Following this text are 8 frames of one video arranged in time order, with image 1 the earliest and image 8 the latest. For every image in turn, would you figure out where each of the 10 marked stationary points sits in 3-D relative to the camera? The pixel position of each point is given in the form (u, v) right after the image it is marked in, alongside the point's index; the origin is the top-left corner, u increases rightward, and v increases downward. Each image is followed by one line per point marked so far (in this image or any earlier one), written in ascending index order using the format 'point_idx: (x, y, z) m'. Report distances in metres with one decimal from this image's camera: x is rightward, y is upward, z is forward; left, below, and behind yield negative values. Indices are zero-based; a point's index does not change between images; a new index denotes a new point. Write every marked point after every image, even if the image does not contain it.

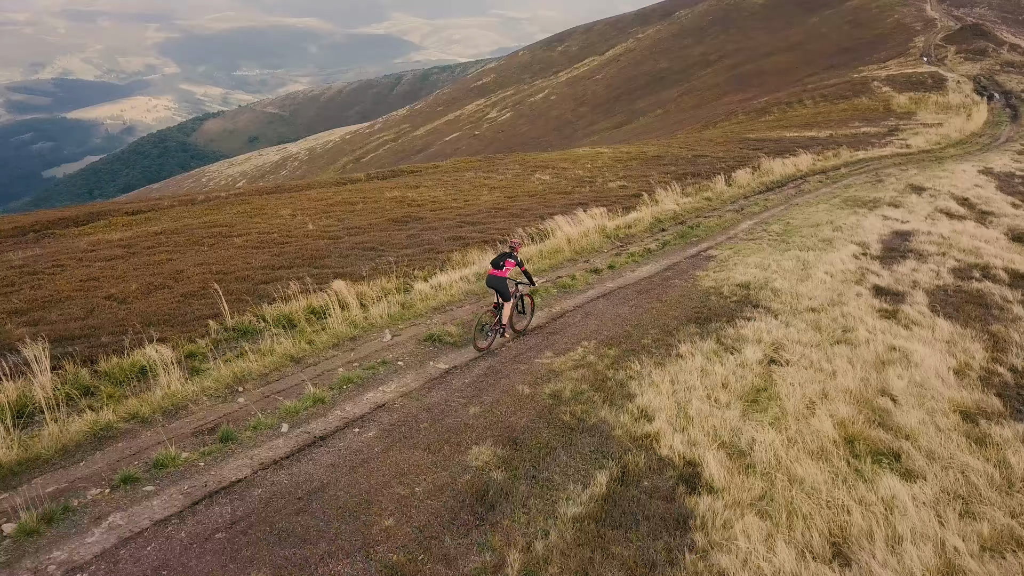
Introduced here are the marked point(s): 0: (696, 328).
0: (+3.3, -0.7, +13.9) m
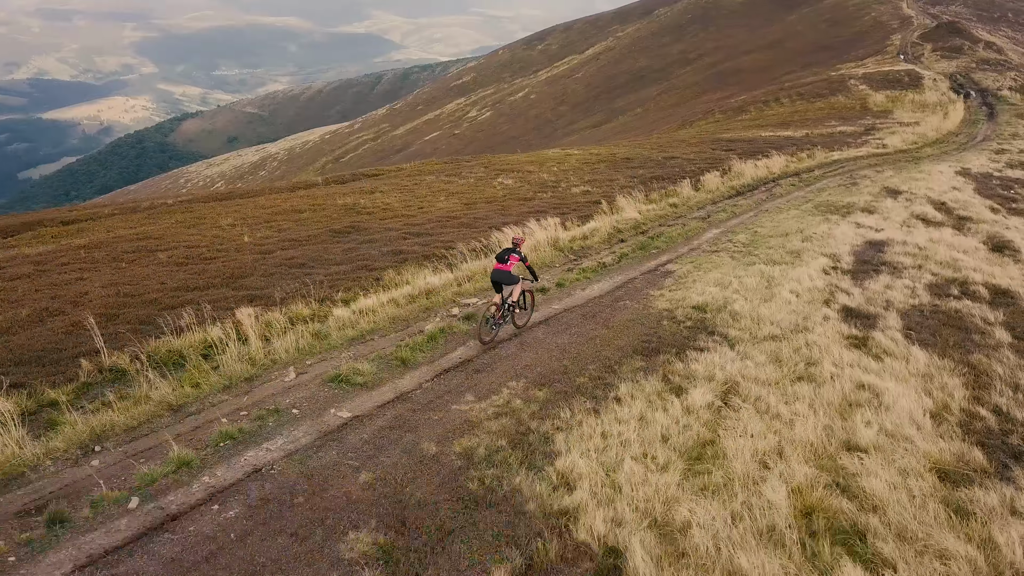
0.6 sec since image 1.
0: (+2.0, -1.2, +12.3) m
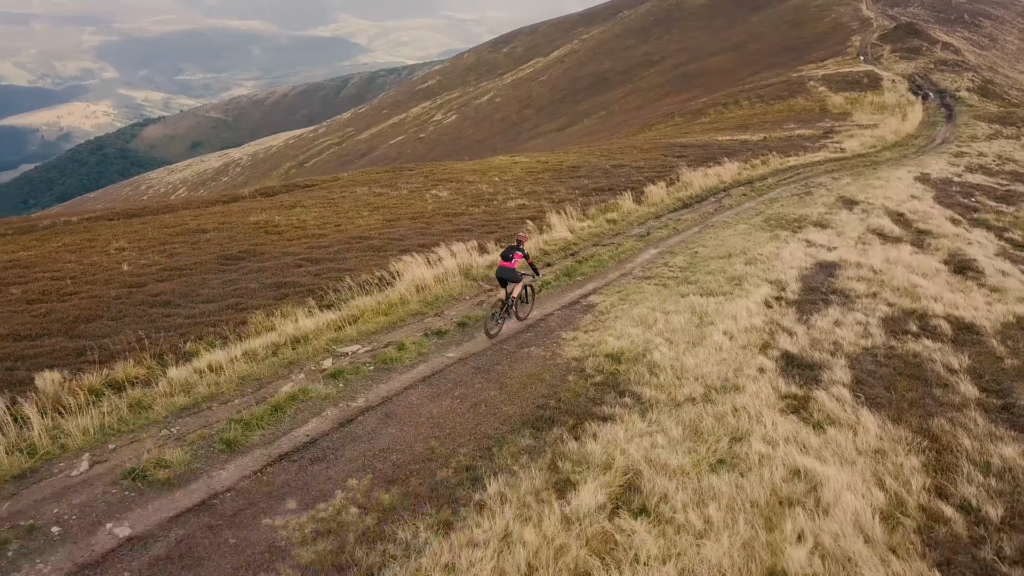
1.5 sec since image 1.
0: (+0.2, -1.9, +9.8) m
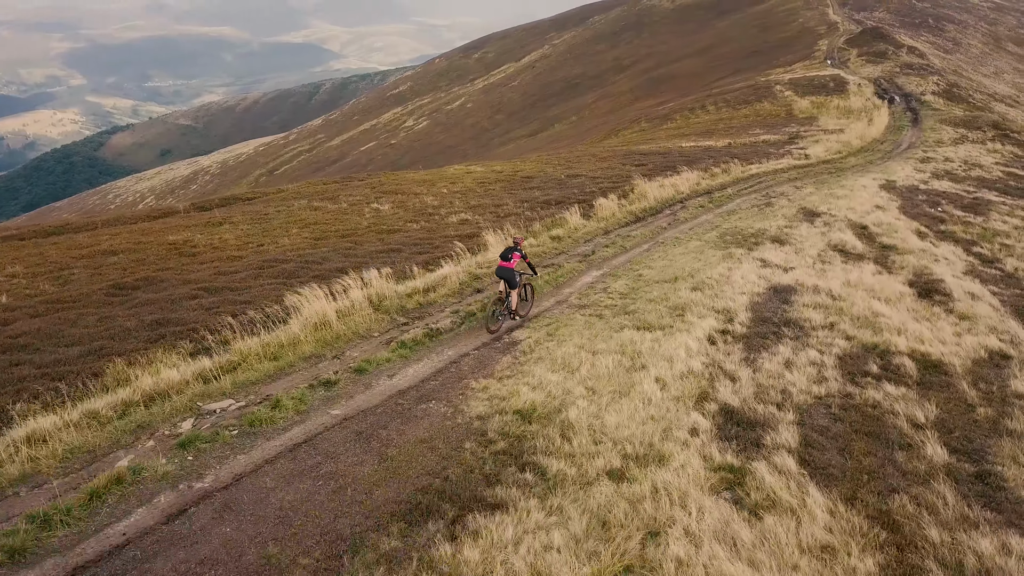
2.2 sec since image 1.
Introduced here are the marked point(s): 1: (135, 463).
0: (-1.2, -2.6, +7.8) m
1: (-4.7, -2.2, +9.7) m
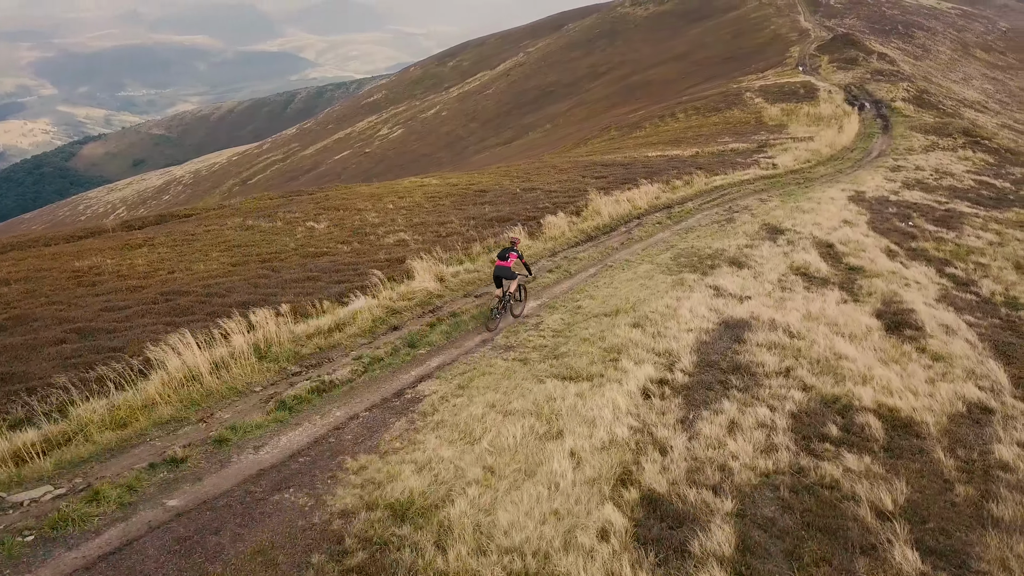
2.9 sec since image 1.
0: (-2.6, -3.2, +5.6) m
1: (-6.1, -2.9, +7.4) m
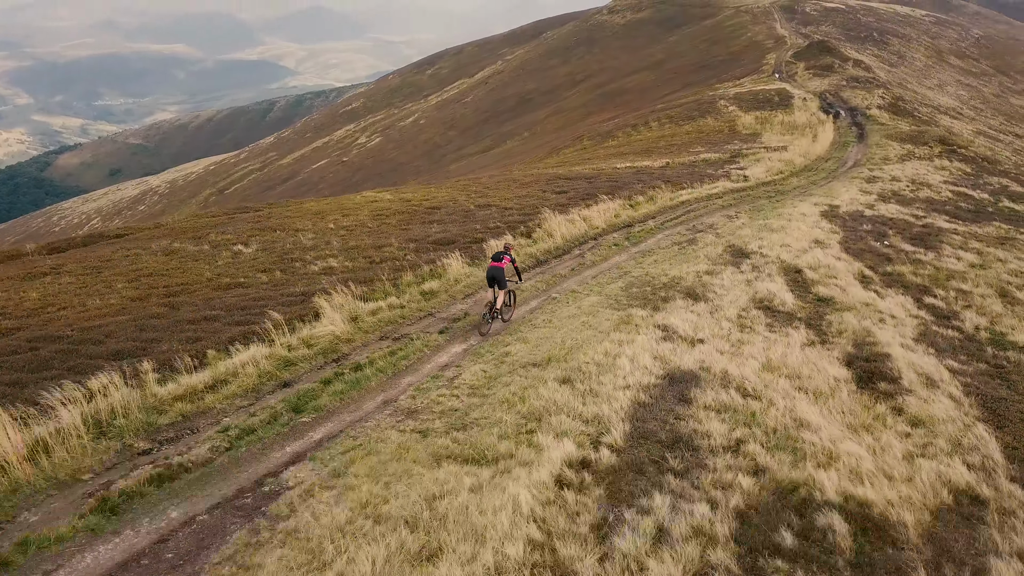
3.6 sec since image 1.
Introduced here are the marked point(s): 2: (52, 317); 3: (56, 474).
0: (-3.9, -4.0, +3.2) m
1: (-7.4, -3.7, +4.9) m
2: (-11.2, -0.7, +18.9) m
3: (-5.9, -2.4, +10.1) m
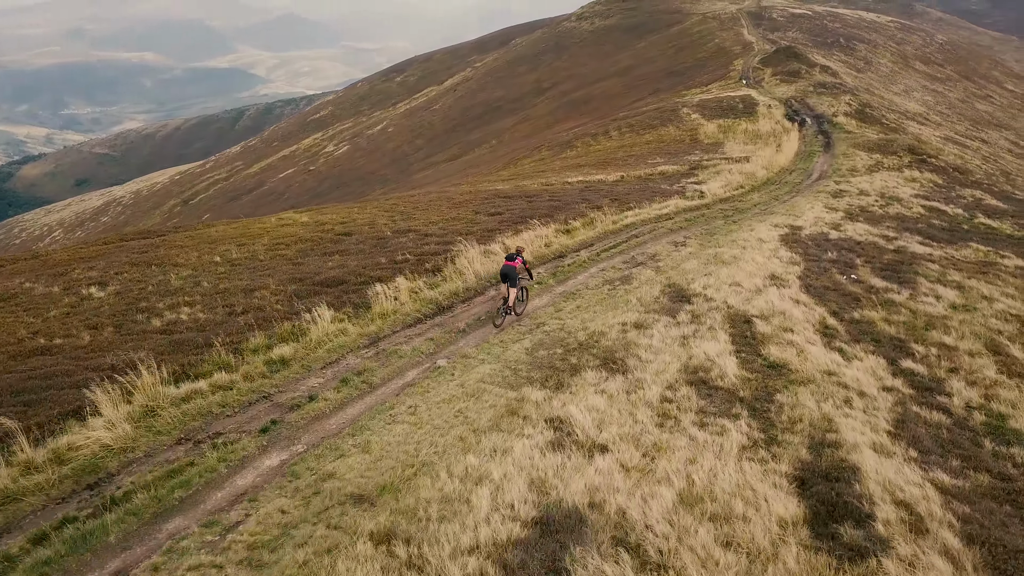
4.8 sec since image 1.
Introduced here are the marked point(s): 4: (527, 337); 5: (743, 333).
0: (-5.8, -5.2, -1.2) m
1: (-9.5, -5.0, +0.4) m
2: (-13.7, -2.2, +14.4) m
3: (-8.1, -3.7, +5.7) m
4: (+0.3, -1.1, +17.1) m
5: (+5.1, -1.0, +17.2) m
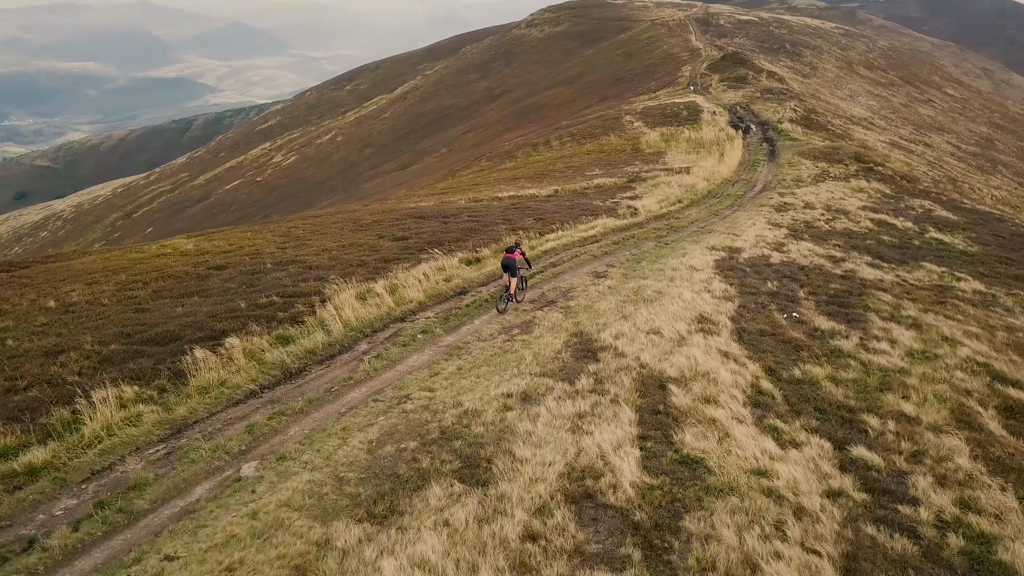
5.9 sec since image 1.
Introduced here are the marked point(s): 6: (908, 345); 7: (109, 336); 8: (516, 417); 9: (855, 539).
0: (-7.4, -6.4, -5.4) m
1: (-11.1, -6.2, -4.0) m
2: (-16.1, -3.6, +9.7) m
3: (-10.1, -4.9, +1.4) m
4: (-2.3, -2.2, +13.2) m
5: (+2.5, -2.1, +13.5) m
6: (+9.0, -1.3, +17.6) m
7: (-9.5, -1.1, +18.3) m
8: (+0.1, -2.1, +13.1) m
9: (+4.3, -3.1, +9.7) m
